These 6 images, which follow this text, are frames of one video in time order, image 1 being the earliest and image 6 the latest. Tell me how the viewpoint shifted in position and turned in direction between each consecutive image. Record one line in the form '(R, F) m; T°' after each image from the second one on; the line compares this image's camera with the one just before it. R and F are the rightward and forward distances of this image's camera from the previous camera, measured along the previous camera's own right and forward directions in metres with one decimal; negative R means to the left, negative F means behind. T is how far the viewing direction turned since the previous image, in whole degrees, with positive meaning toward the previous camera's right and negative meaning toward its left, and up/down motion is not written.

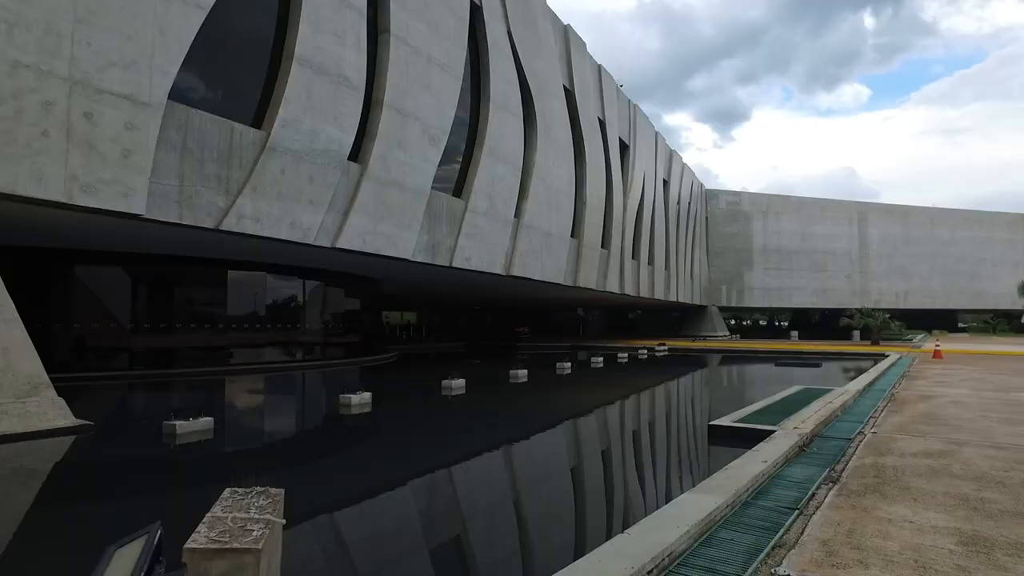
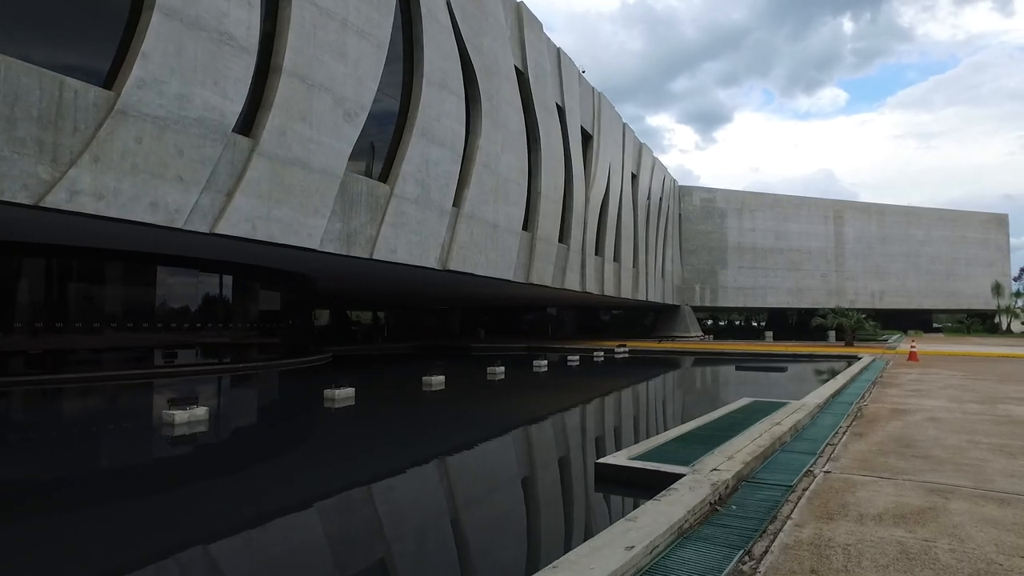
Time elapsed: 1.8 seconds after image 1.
(+0.7, +1.3) m; +1°
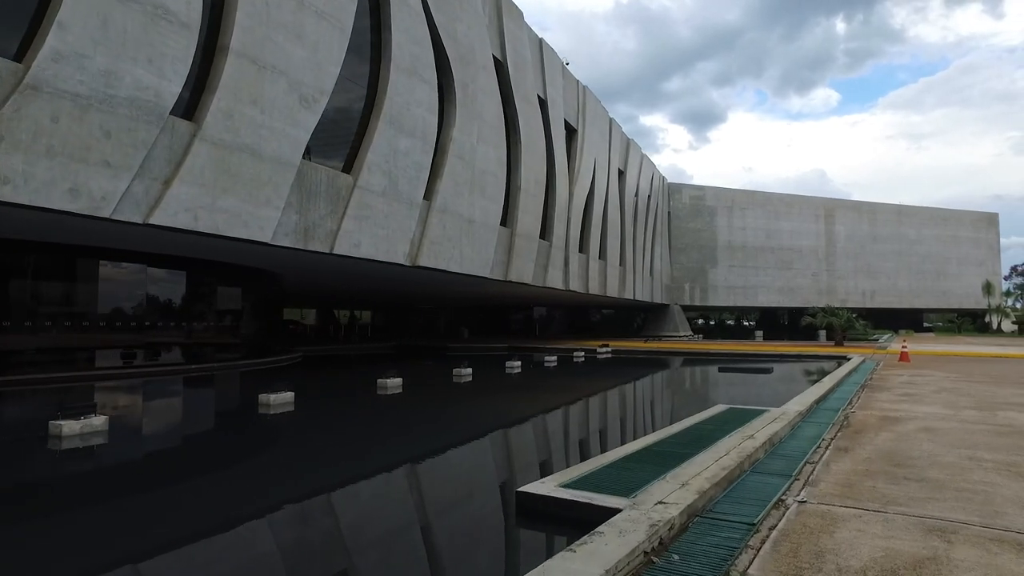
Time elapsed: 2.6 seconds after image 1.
(+0.3, +0.6) m; +1°
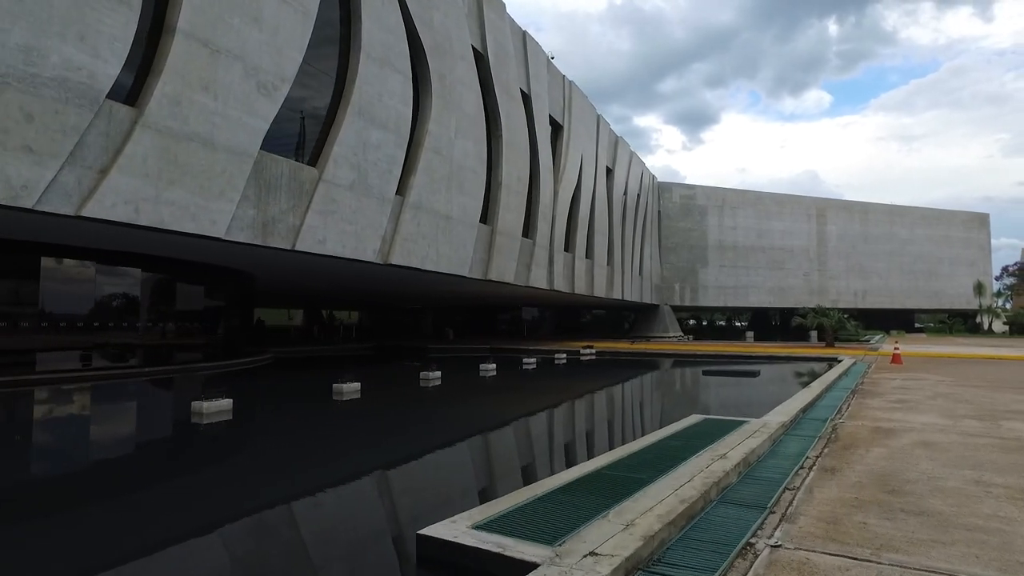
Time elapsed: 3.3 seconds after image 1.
(+0.2, +0.5) m; 0°
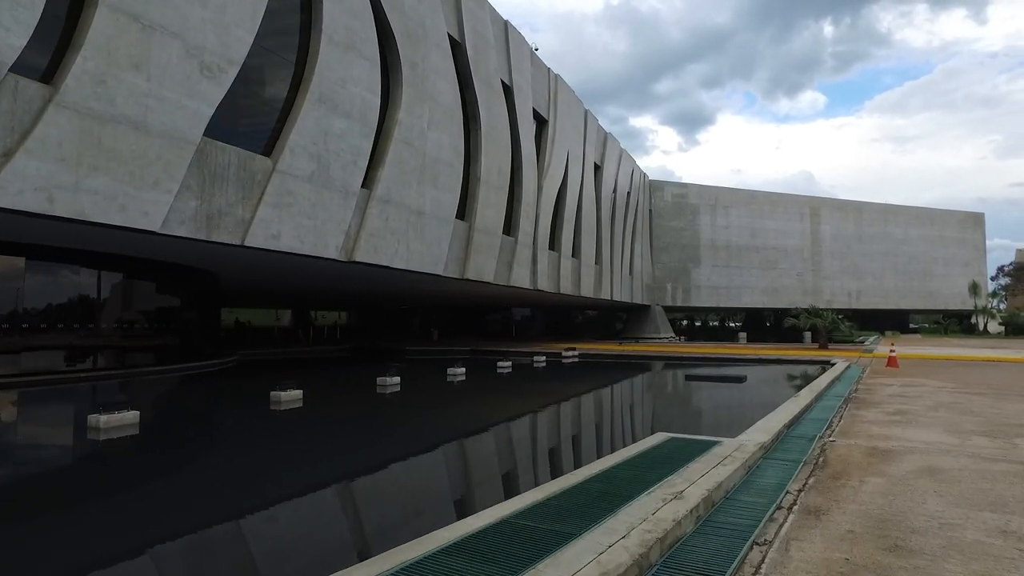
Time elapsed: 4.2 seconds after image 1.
(+0.3, +0.7) m; 0°
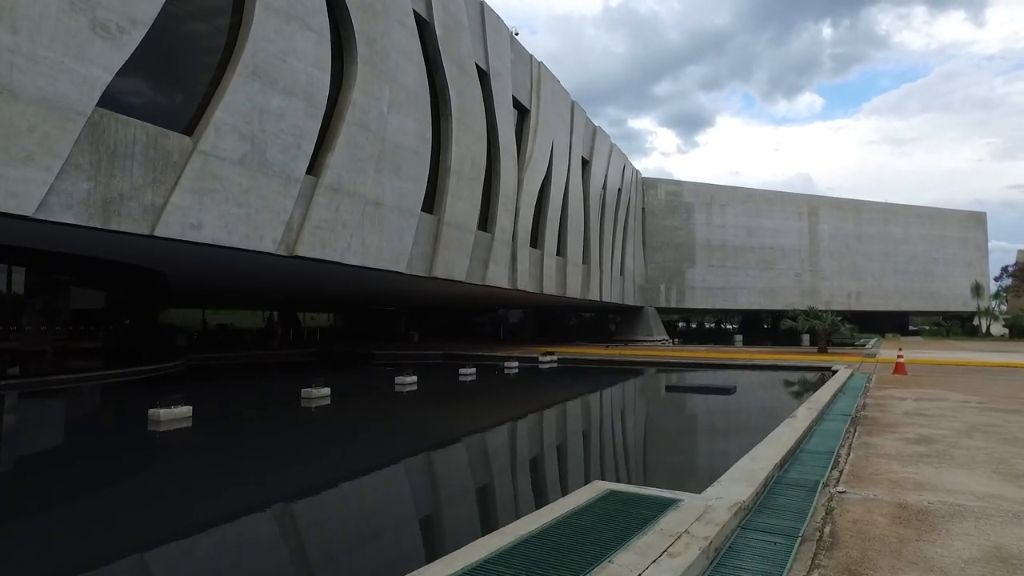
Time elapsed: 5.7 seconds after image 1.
(+0.5, +1.3) m; 0°
